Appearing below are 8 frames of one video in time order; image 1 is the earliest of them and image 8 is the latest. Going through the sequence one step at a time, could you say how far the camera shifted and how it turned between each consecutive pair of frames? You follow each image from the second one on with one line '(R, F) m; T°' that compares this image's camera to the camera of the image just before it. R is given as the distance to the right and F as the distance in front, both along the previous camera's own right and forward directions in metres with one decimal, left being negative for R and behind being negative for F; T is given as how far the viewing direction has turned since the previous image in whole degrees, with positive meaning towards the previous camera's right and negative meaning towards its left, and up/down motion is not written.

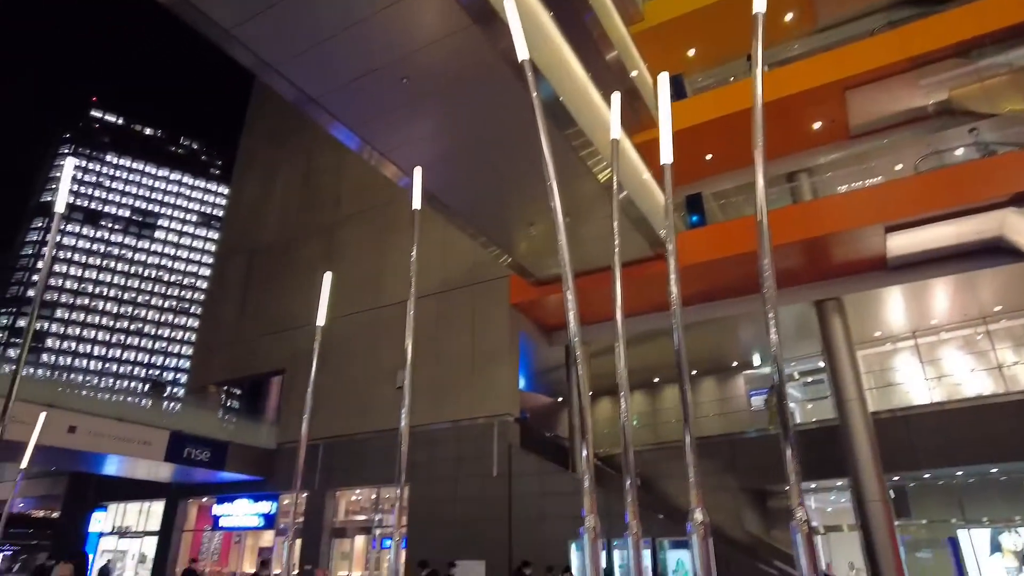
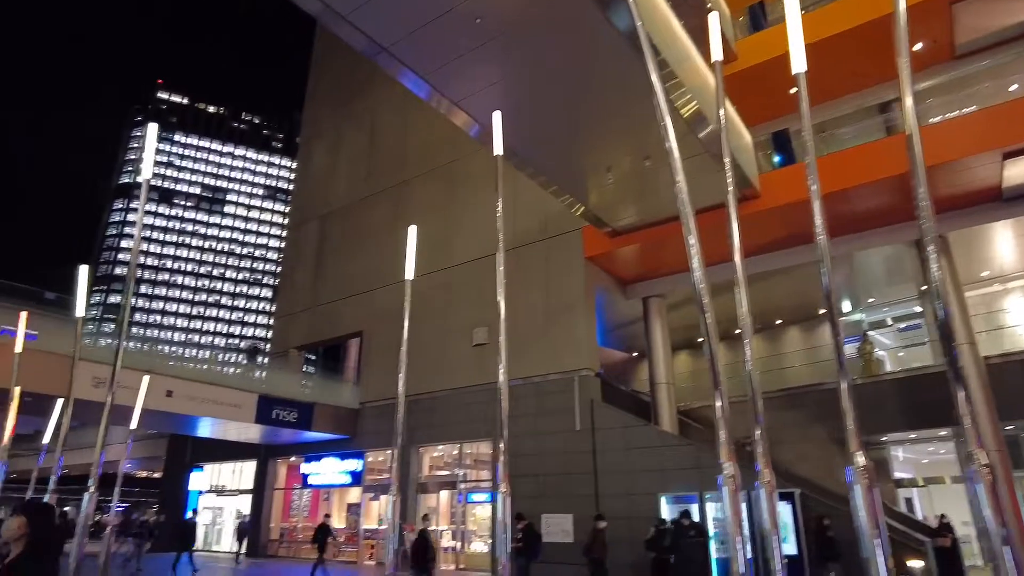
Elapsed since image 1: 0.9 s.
(-0.3, +0.2) m; -5°
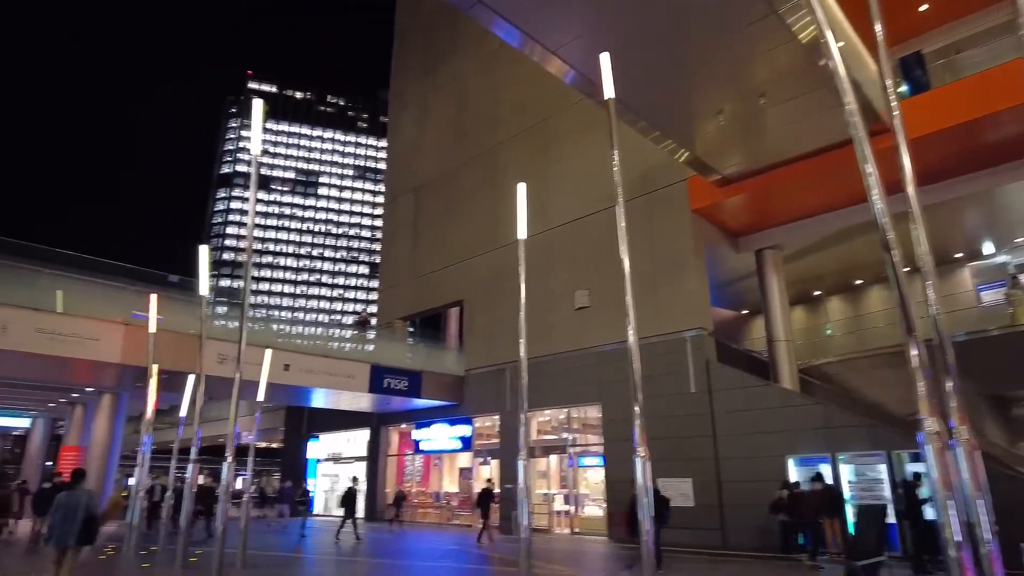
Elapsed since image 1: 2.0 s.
(-0.3, +0.2) m; -8°
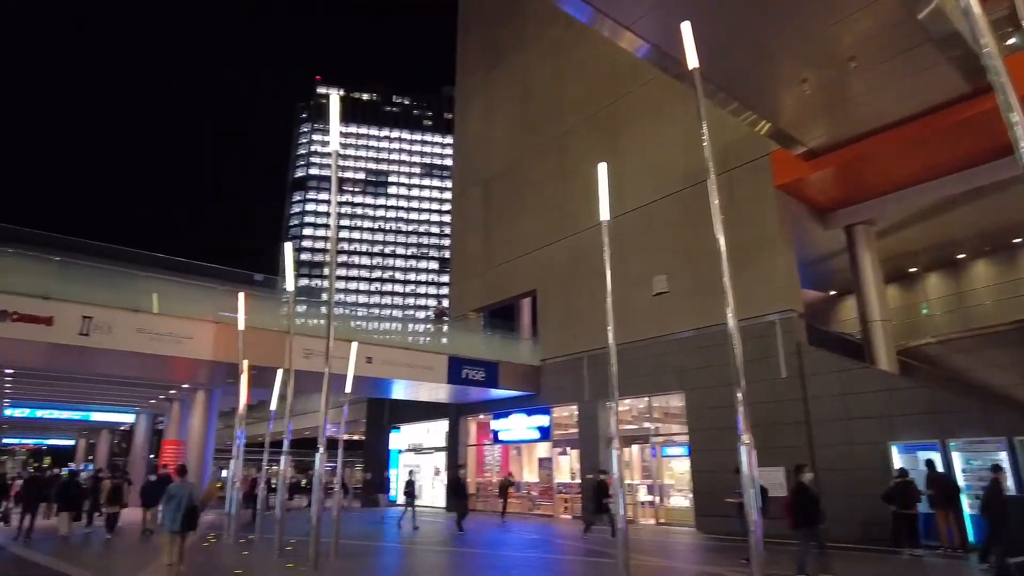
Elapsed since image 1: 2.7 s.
(-0.1, +0.1) m; -6°
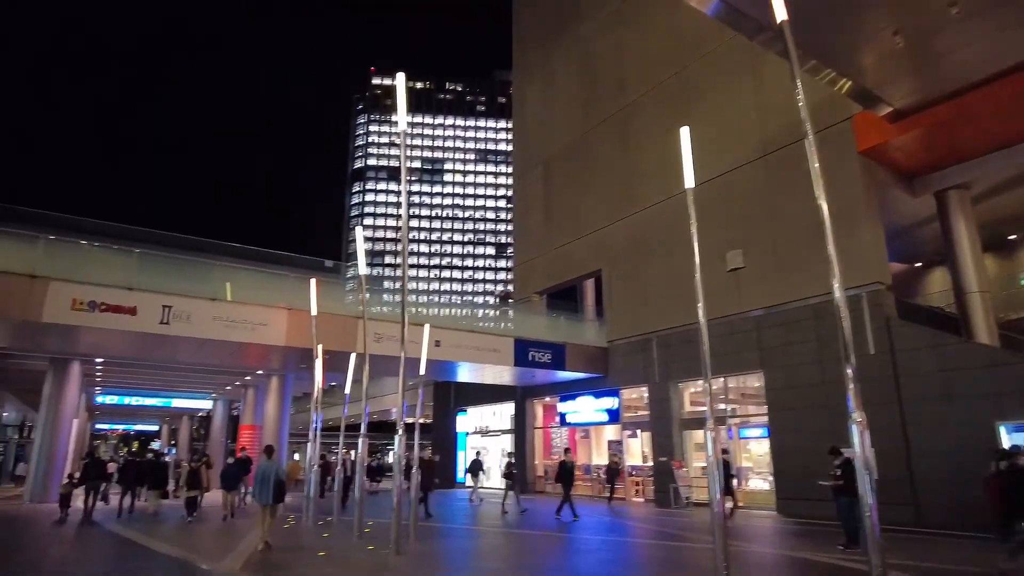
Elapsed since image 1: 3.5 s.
(-0.2, +0.2) m; -5°
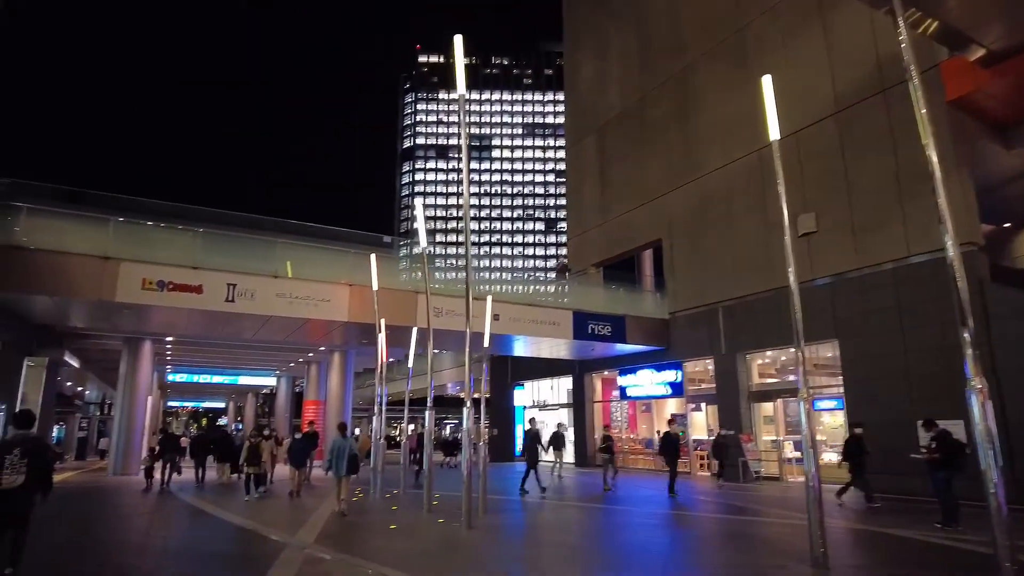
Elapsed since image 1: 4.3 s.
(-0.1, +0.2) m; -4°
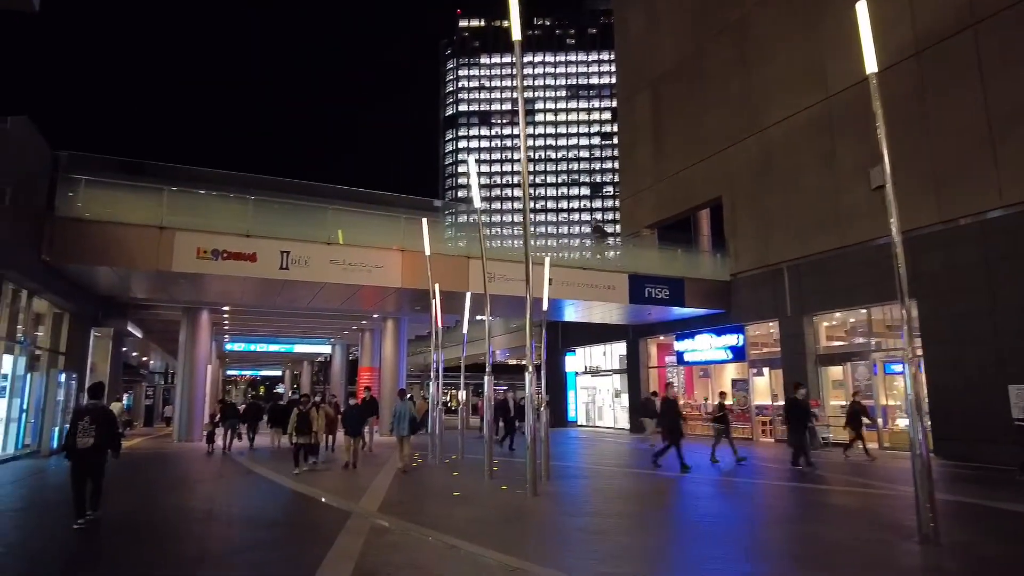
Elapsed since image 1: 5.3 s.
(-0.1, +0.3) m; -4°
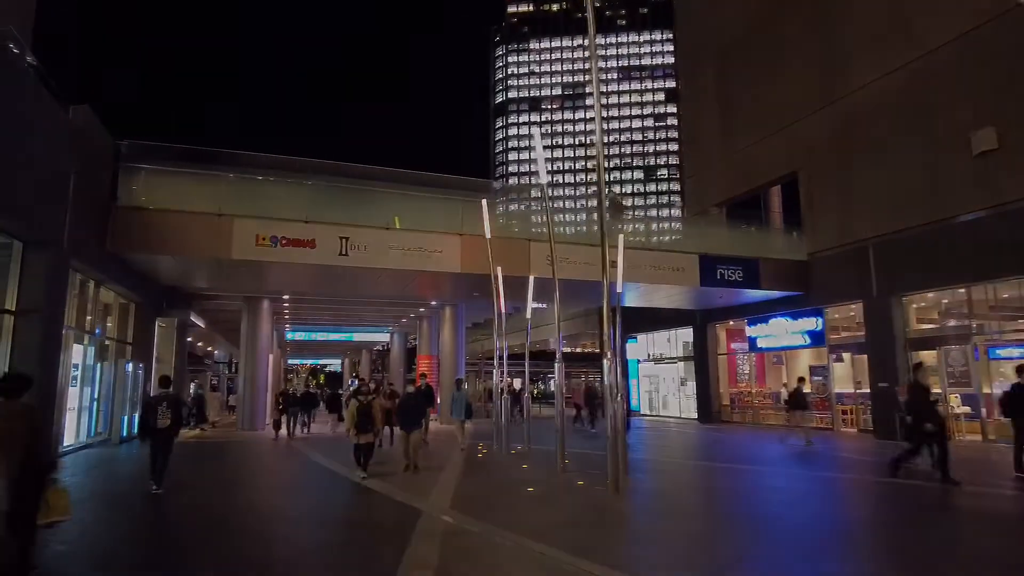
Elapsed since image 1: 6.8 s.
(-0.2, +0.4) m; -5°
